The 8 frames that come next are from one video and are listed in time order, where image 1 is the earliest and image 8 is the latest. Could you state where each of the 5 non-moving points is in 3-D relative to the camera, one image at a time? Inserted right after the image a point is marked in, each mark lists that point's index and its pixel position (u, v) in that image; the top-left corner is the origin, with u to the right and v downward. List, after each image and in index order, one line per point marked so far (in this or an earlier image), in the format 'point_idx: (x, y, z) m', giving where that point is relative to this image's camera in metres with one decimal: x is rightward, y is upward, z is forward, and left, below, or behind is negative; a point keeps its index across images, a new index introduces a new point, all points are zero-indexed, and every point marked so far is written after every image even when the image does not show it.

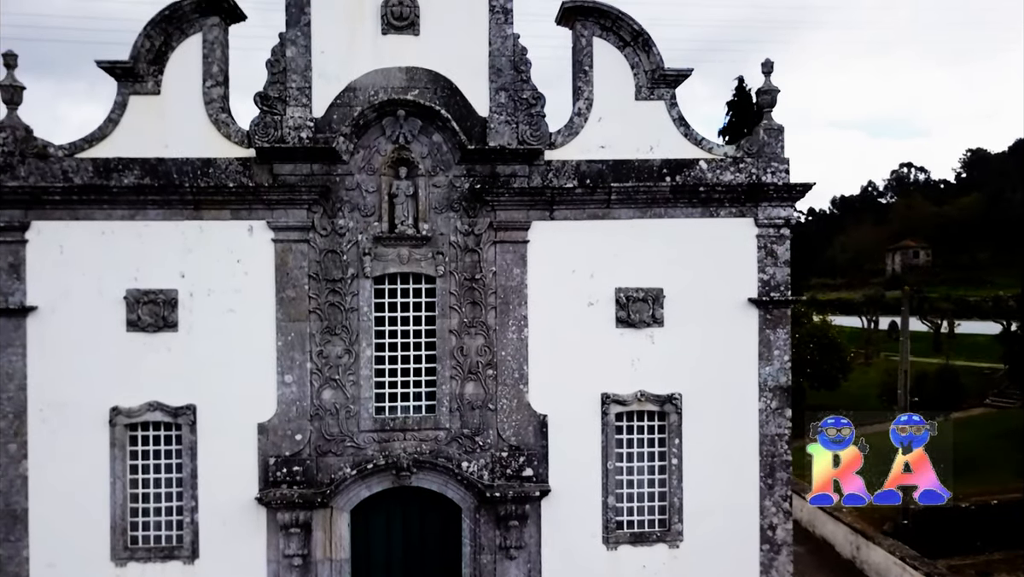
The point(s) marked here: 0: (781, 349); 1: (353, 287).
0: (+3.8, -0.9, +11.6) m
1: (-2.2, 0.0, +11.2) m
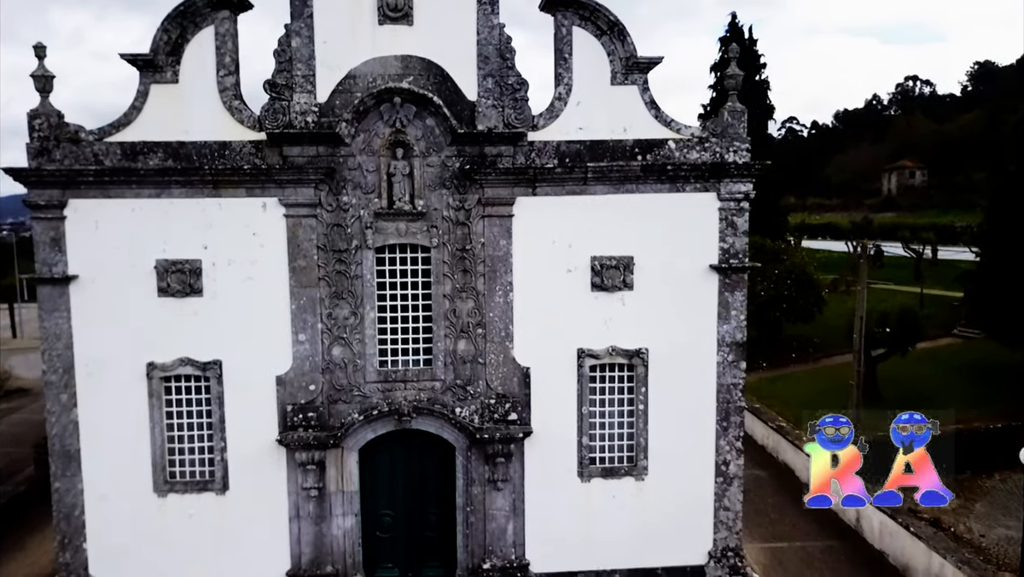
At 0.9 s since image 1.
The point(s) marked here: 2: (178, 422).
0: (+3.6, -0.4, +13.1) m
1: (-2.4, +0.5, +12.6) m
2: (-5.2, -2.1, +12.8) m
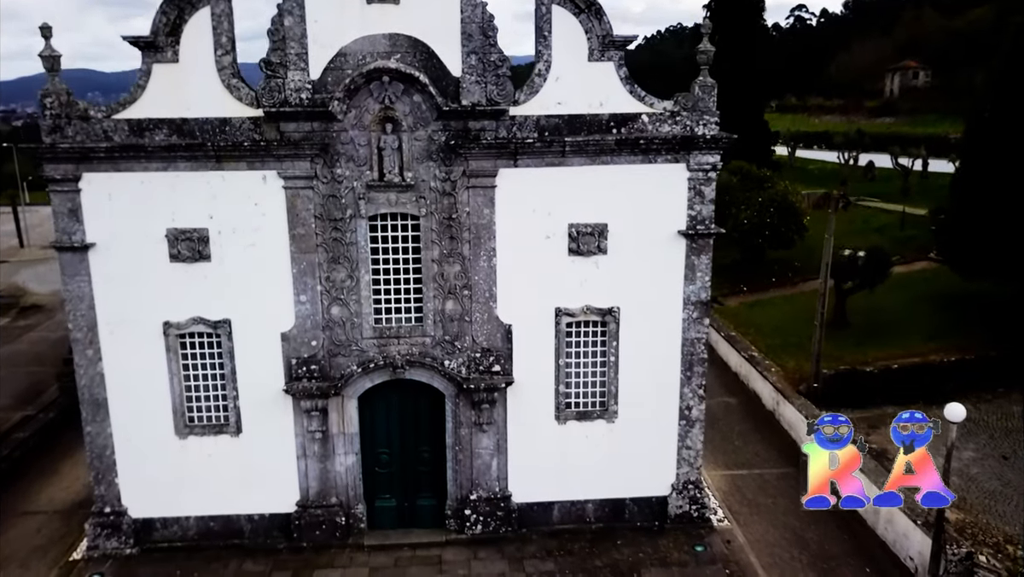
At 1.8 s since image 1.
0: (+3.3, +0.3, +14.2) m
1: (-2.7, +1.0, +13.6) m
2: (-5.5, -1.5, +14.2) m
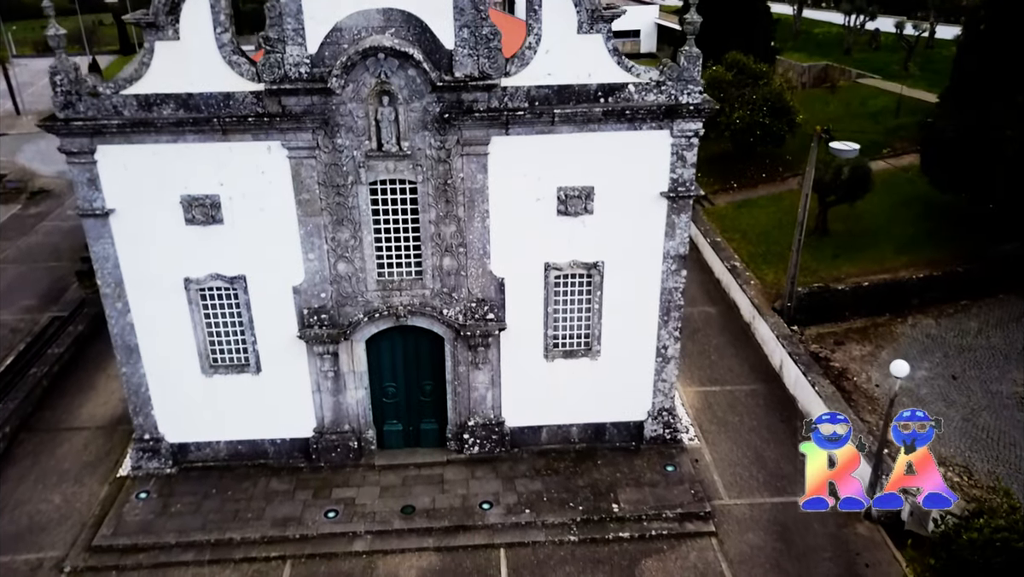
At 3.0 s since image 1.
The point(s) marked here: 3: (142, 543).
0: (+3.2, +1.1, +15.3) m
1: (-2.8, +1.7, +14.5) m
2: (-5.6, -0.6, +15.6) m
3: (-6.7, -4.6, +15.0) m
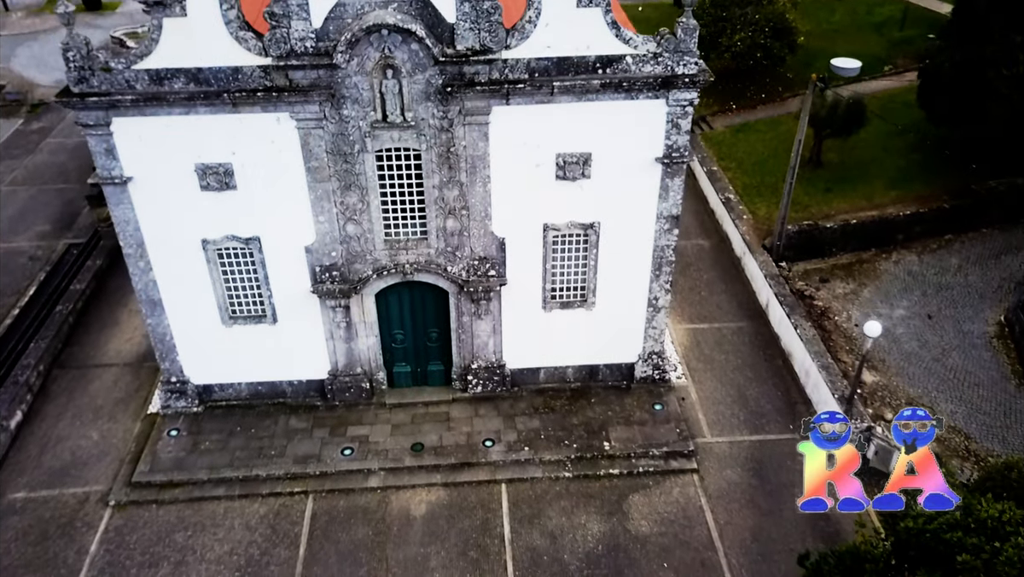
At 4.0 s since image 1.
0: (+3.2, +1.9, +16.0) m
1: (-2.8, +2.4, +15.1) m
2: (-5.6, +0.2, +16.5) m
3: (-6.7, -3.8, +16.5) m
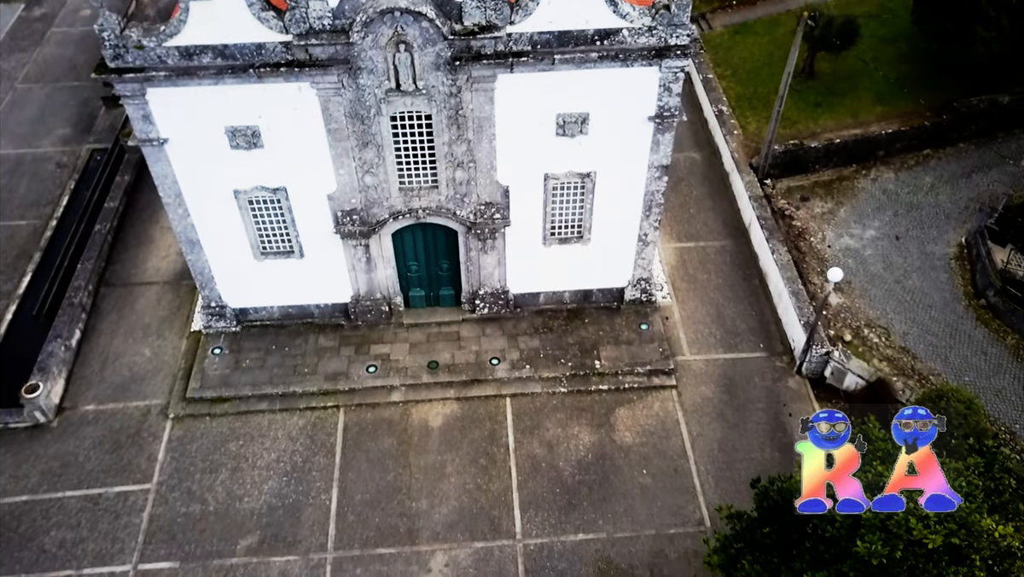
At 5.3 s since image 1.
0: (+3.2, +3.0, +17.4) m
1: (-2.7, +3.3, +16.4) m
2: (-5.6, +1.5, +18.3) m
3: (-6.6, -2.5, +19.1) m
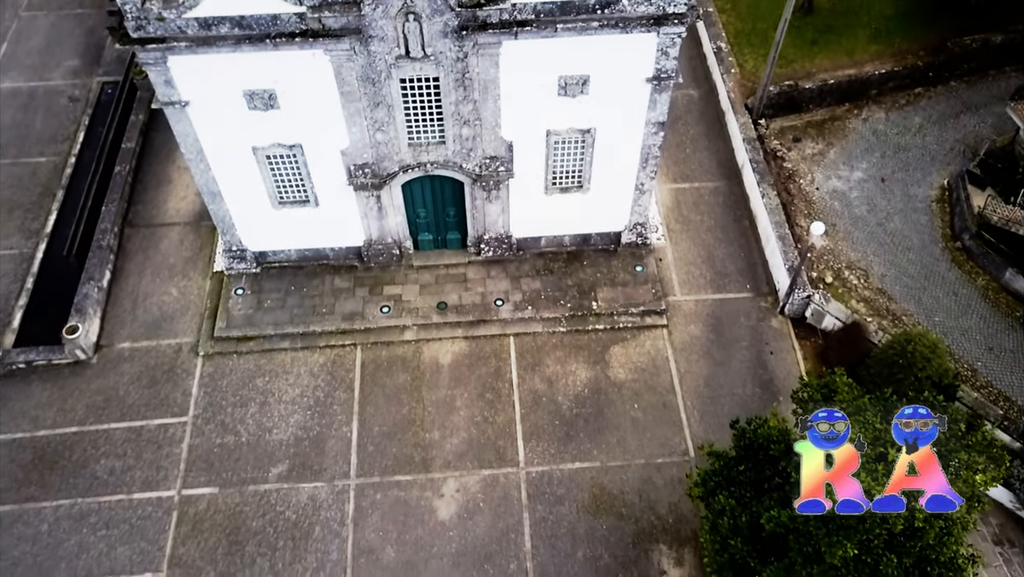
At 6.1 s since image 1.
0: (+3.3, +4.1, +18.2) m
1: (-2.6, +4.3, +17.2) m
2: (-5.5, +2.7, +19.3) m
3: (-6.6, -1.1, +20.6) m
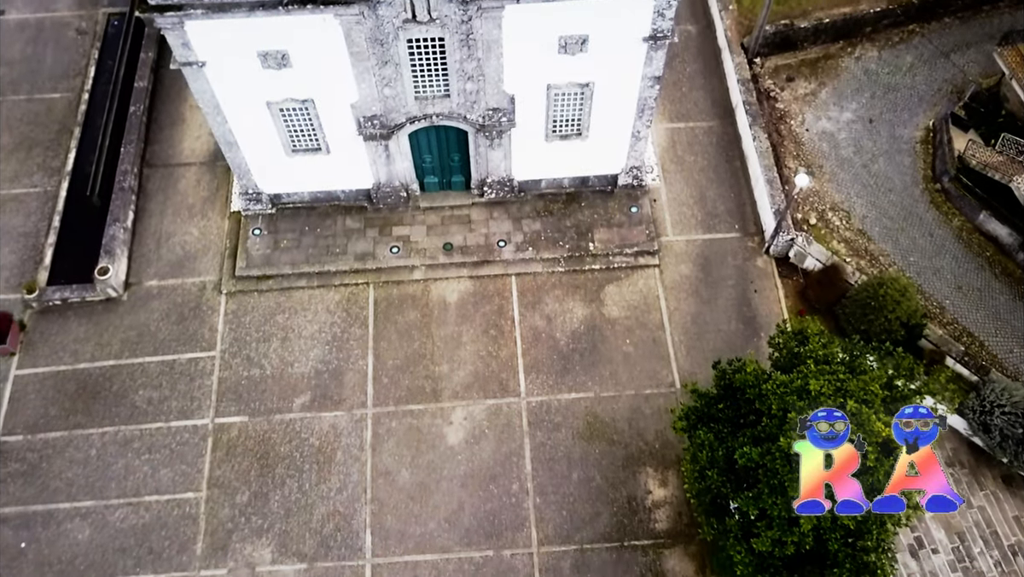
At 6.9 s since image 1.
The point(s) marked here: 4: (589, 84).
0: (+3.4, +5.3, +19.0) m
1: (-2.6, +5.3, +18.0) m
2: (-5.4, +4.0, +20.2) m
3: (-6.5, +0.4, +22.1) m
4: (+1.8, +4.8, +19.5) m
